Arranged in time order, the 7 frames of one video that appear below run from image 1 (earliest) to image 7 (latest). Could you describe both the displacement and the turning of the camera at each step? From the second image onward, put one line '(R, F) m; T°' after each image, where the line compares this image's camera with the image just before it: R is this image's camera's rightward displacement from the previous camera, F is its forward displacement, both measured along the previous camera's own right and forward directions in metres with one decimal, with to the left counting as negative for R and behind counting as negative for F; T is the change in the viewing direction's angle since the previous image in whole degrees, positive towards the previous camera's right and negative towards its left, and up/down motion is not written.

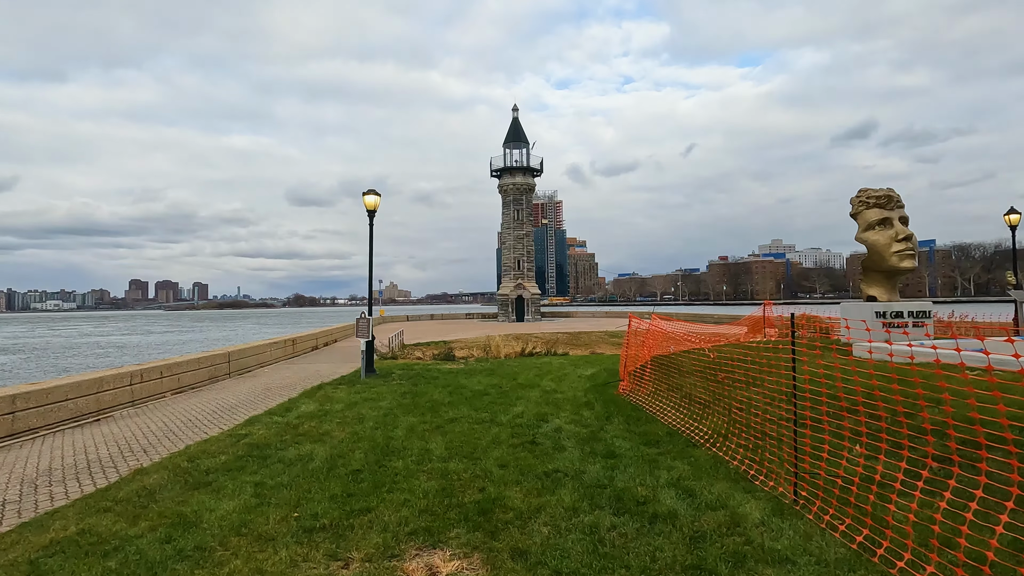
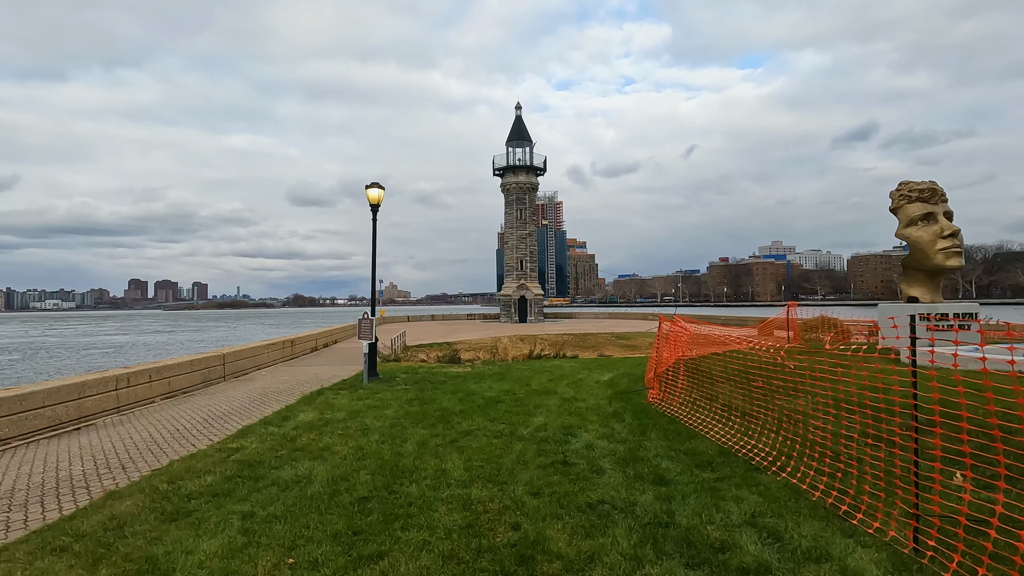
(-0.3, +0.8) m; 0°
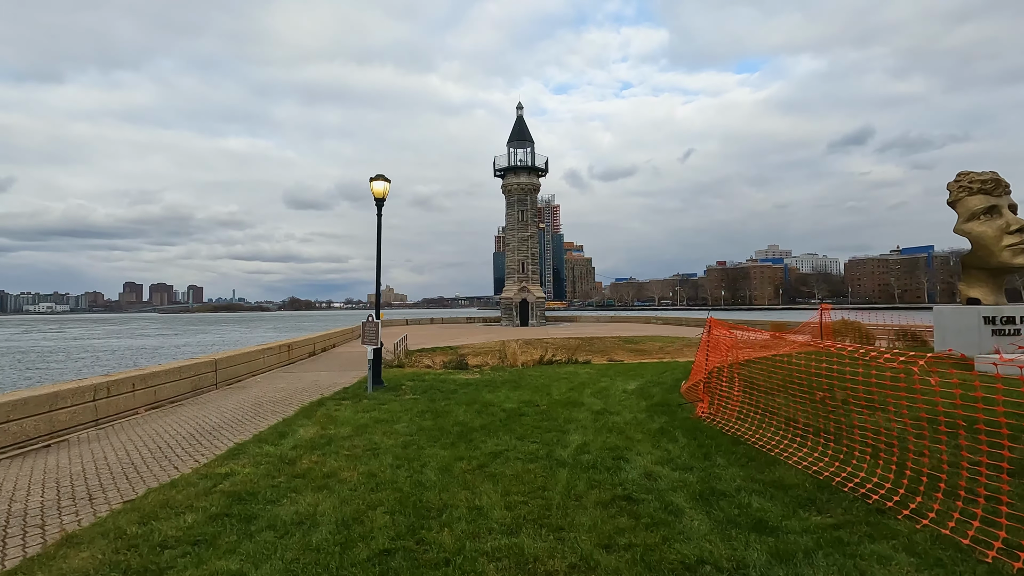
(-0.4, +0.9) m; 0°
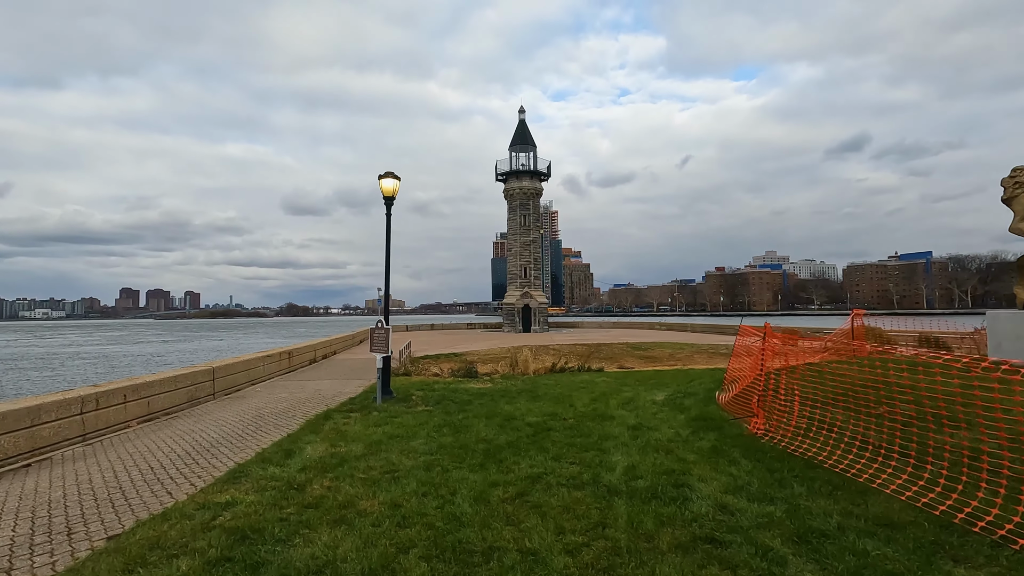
(-0.4, +0.7) m; 0°
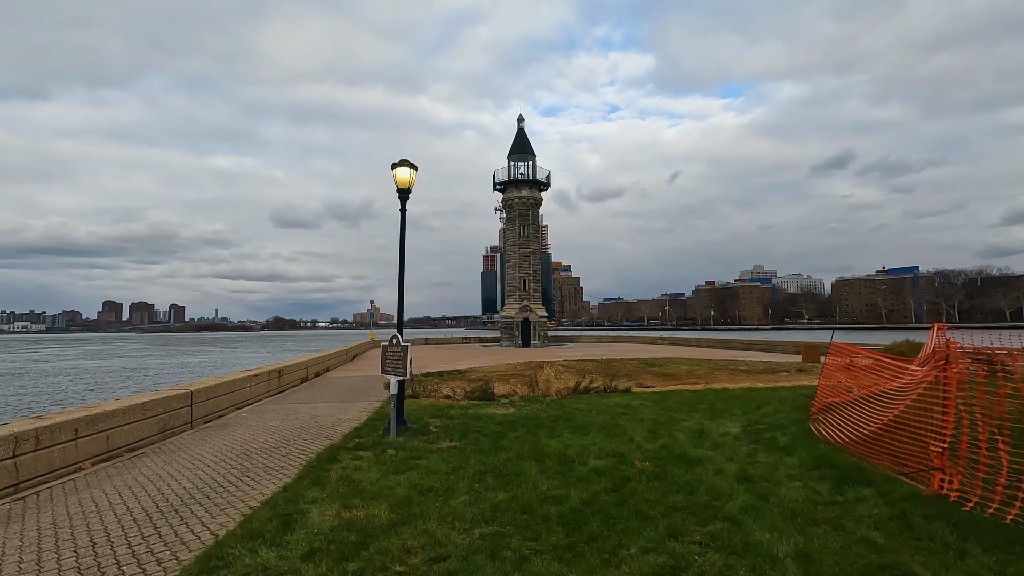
(-0.9, +1.7) m; +1°
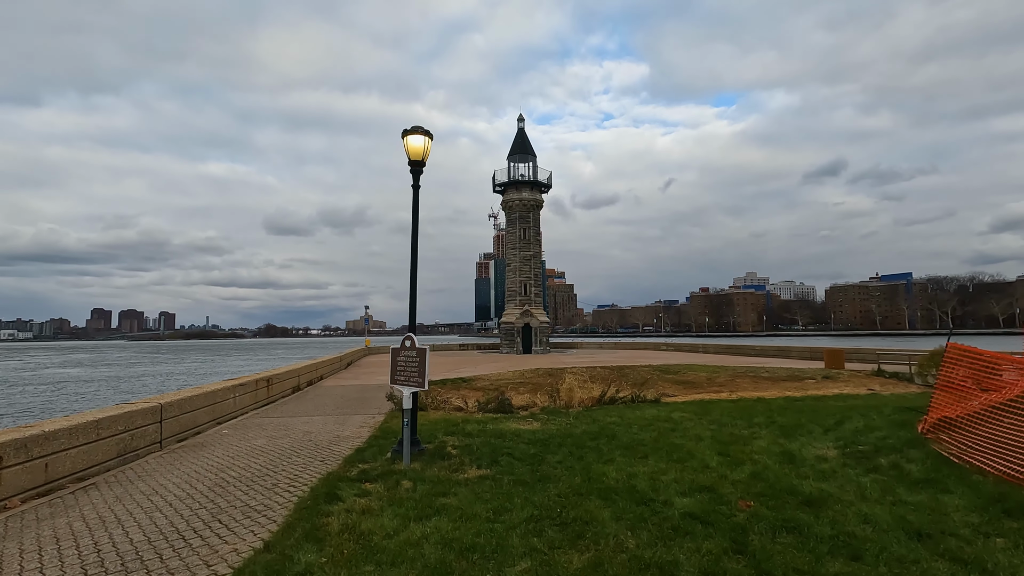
(-0.6, +1.6) m; +1°
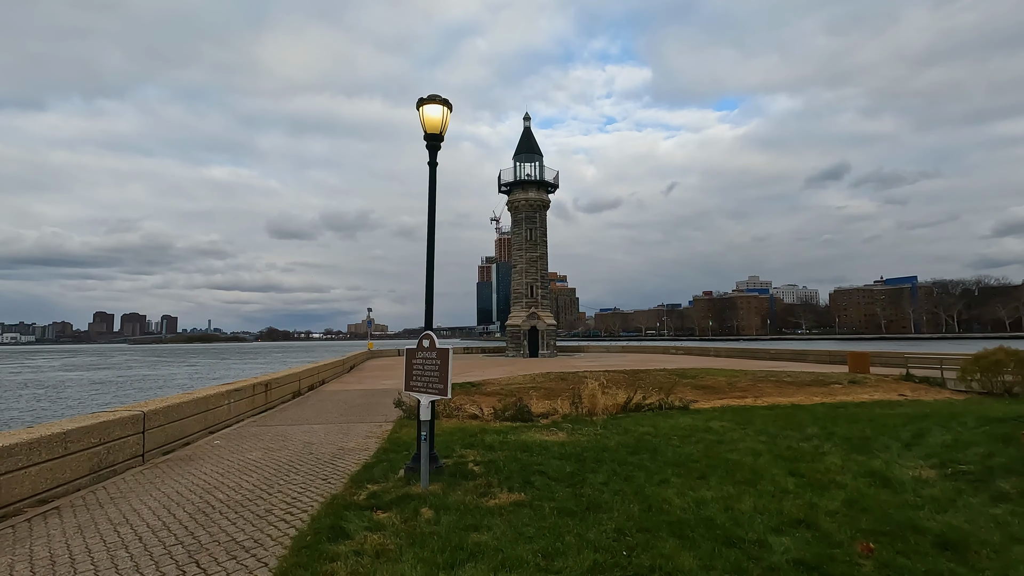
(-0.4, +1.0) m; 0°
